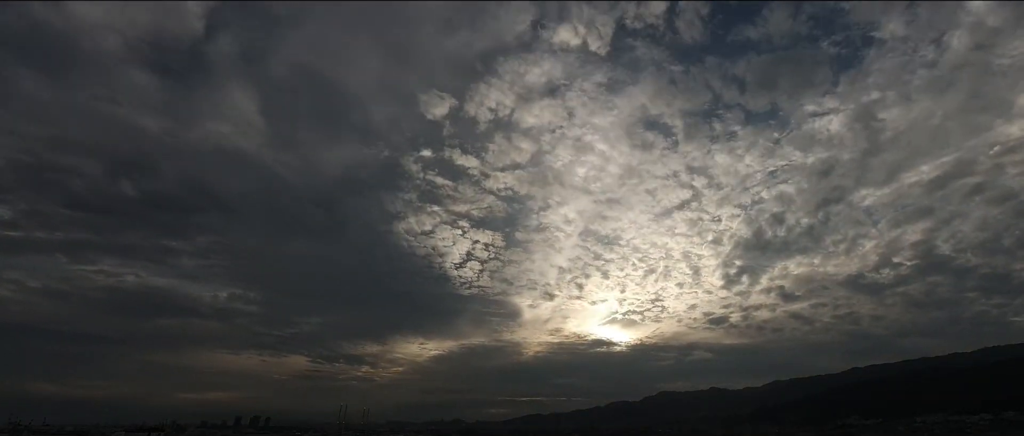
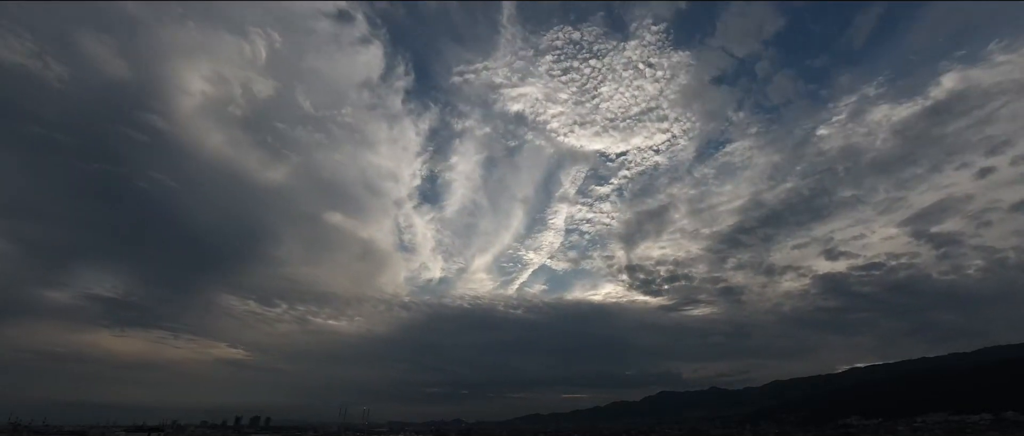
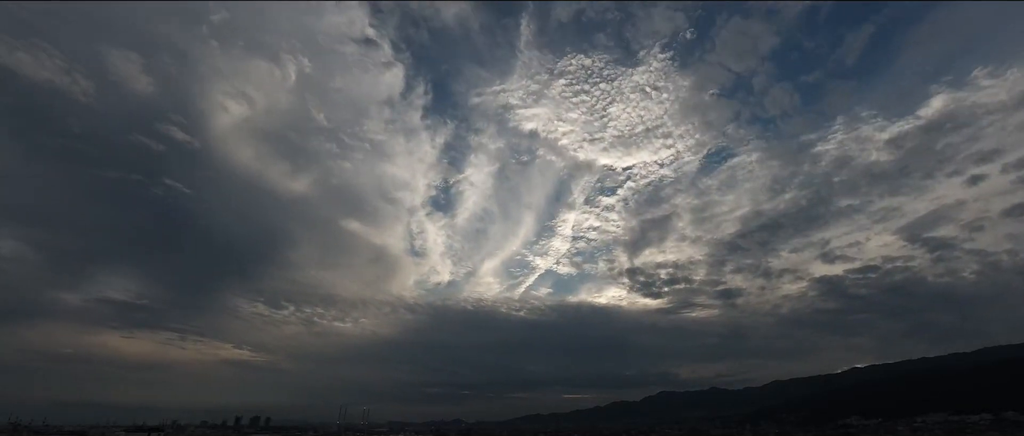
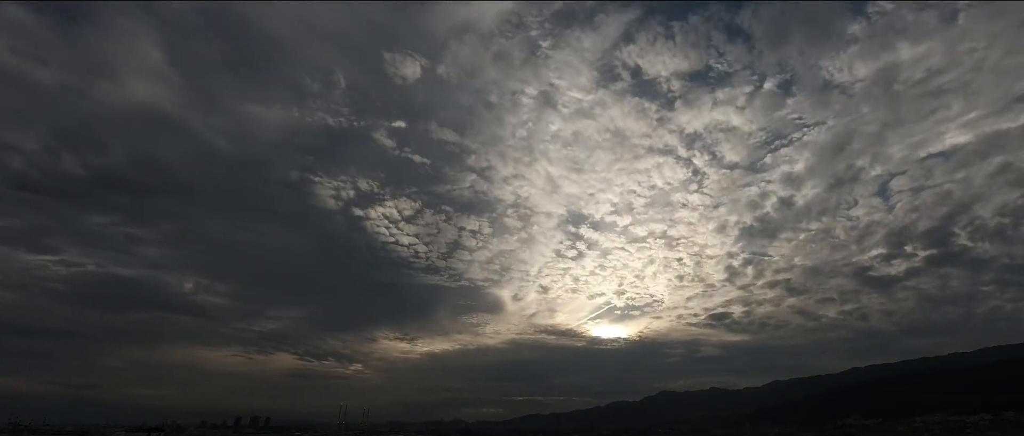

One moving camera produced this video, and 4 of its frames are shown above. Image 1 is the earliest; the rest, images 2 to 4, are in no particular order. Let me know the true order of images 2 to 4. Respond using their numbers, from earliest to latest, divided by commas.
4, 3, 2
